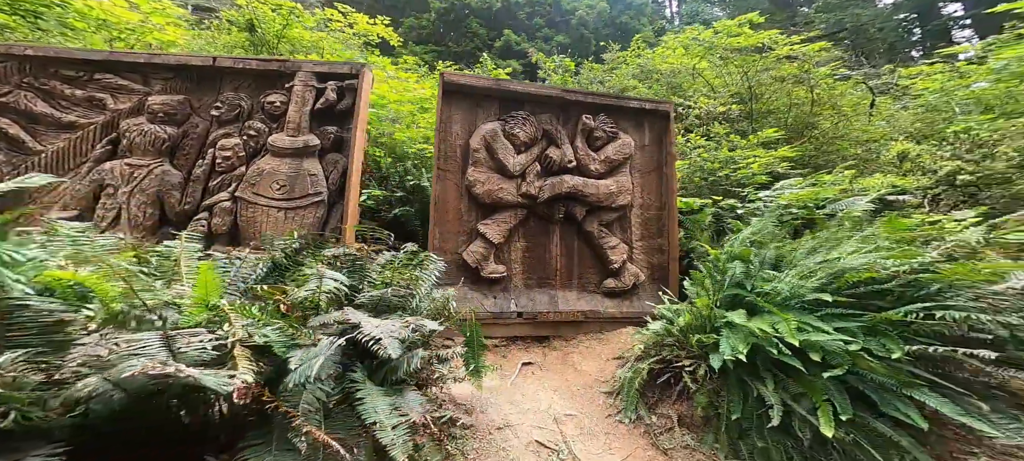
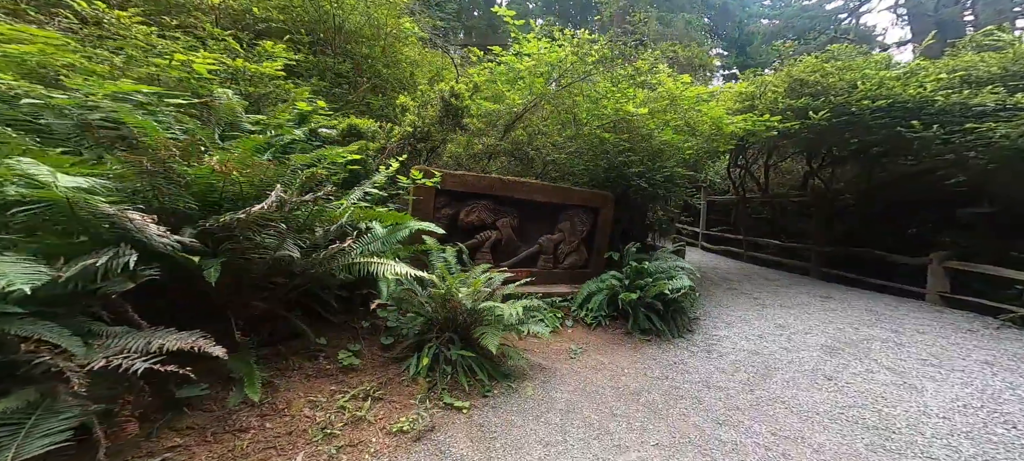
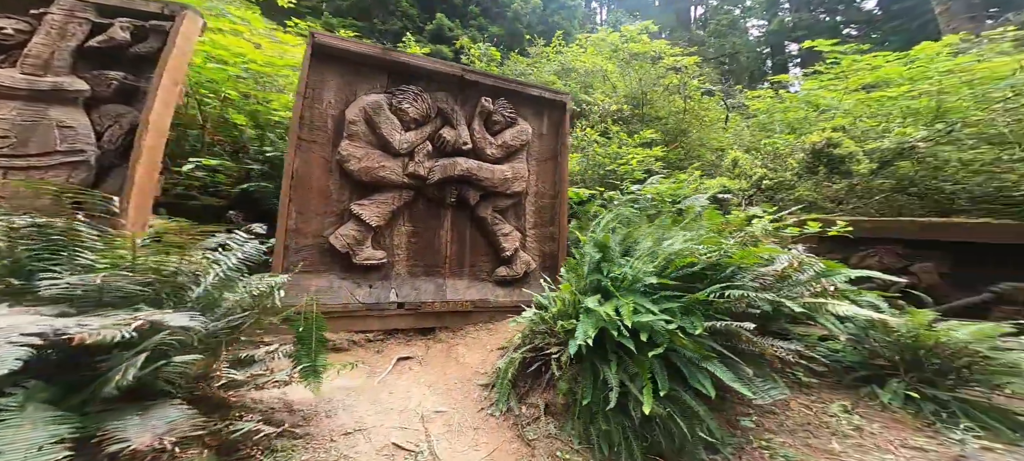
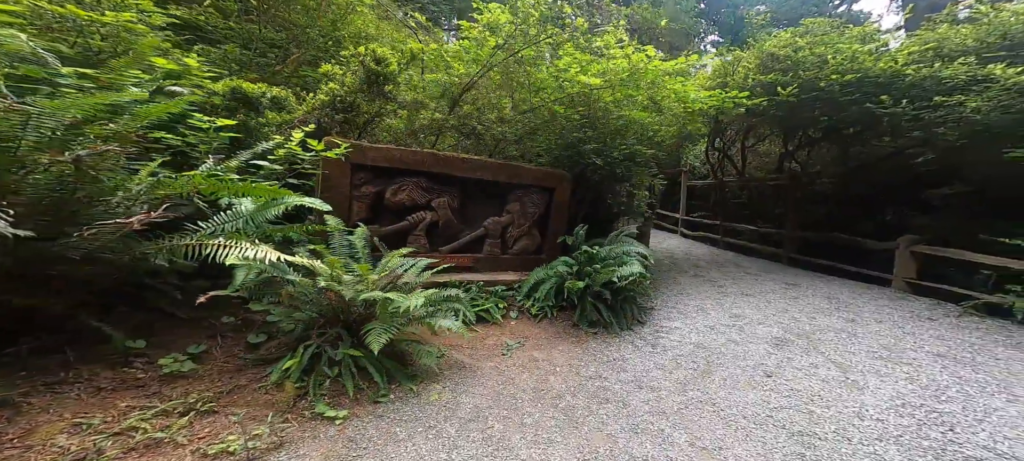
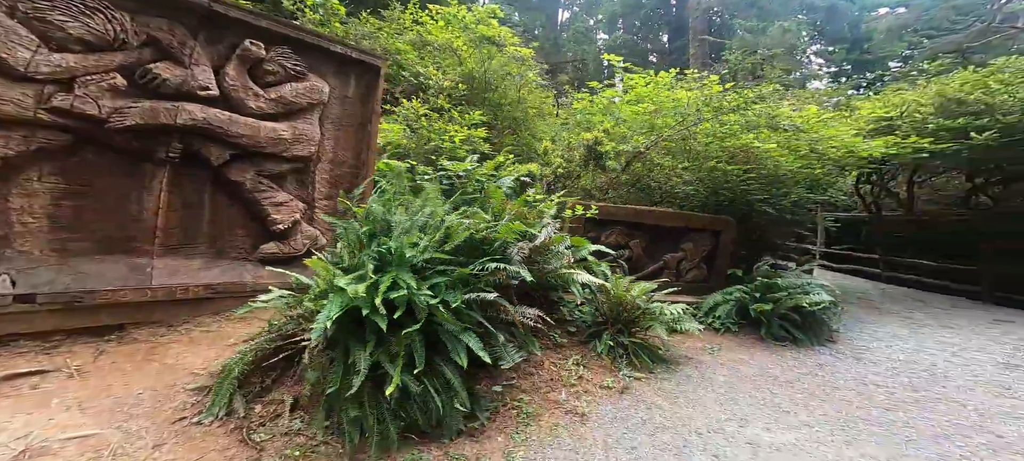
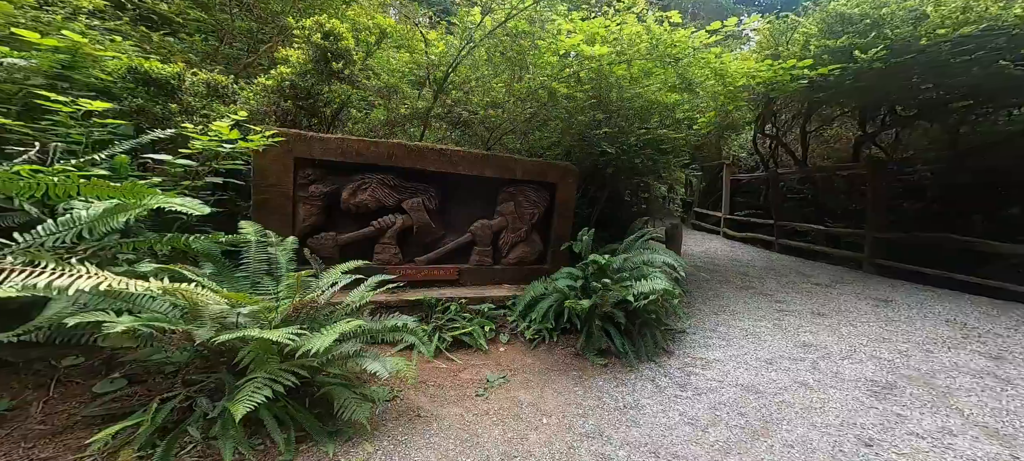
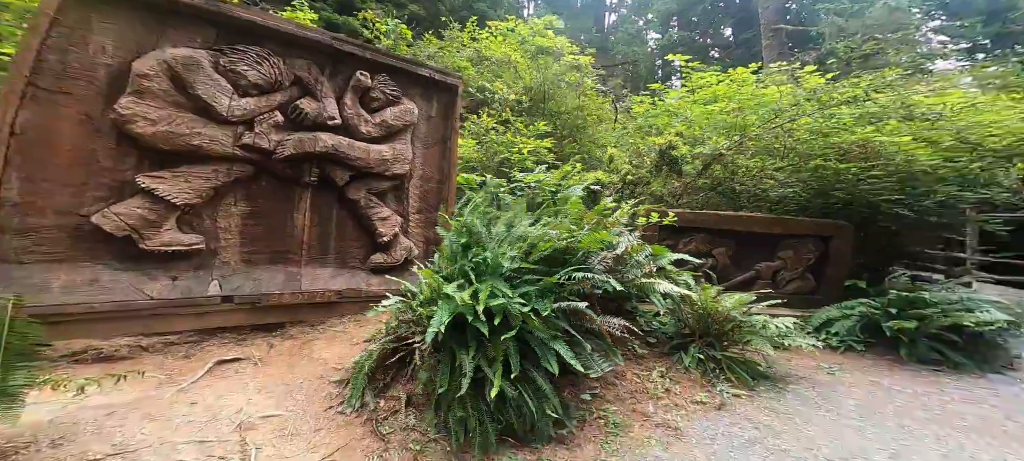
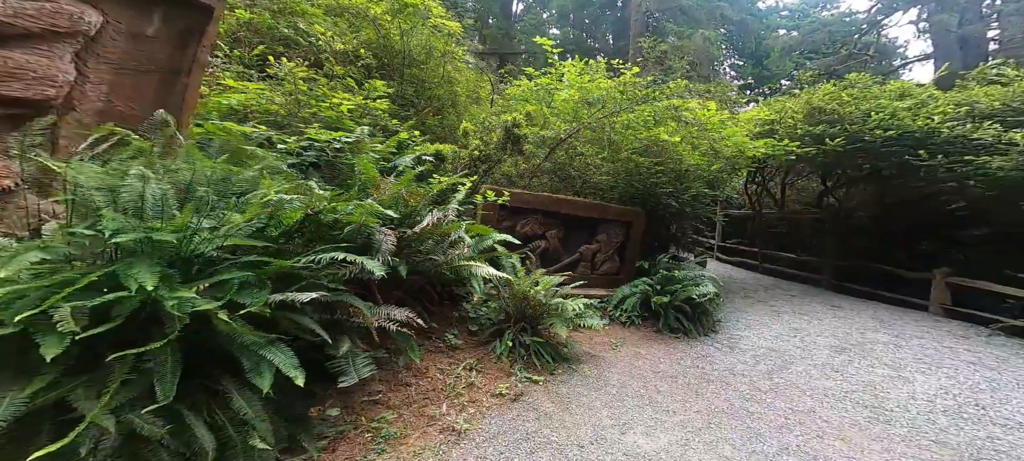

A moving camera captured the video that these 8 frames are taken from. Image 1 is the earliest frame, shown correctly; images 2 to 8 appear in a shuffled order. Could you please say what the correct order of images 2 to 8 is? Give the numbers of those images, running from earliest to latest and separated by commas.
3, 7, 5, 8, 2, 4, 6
